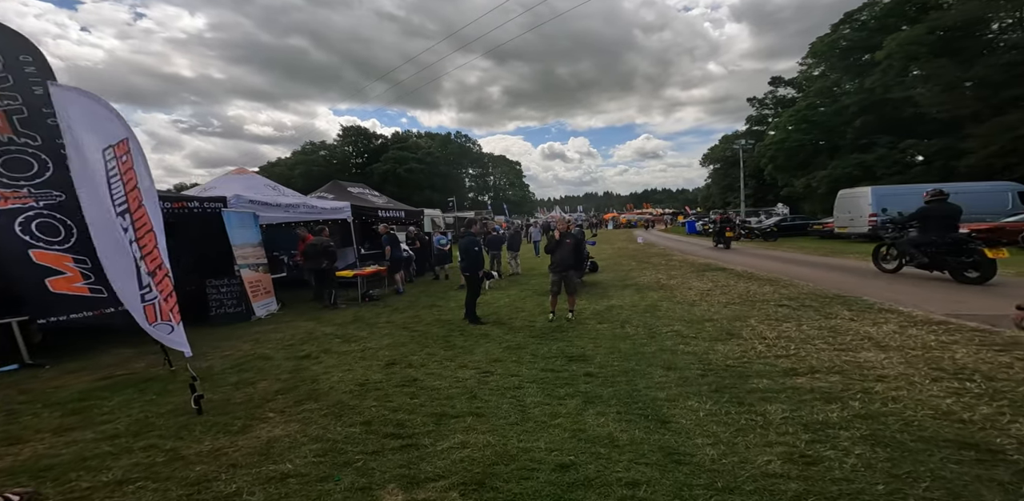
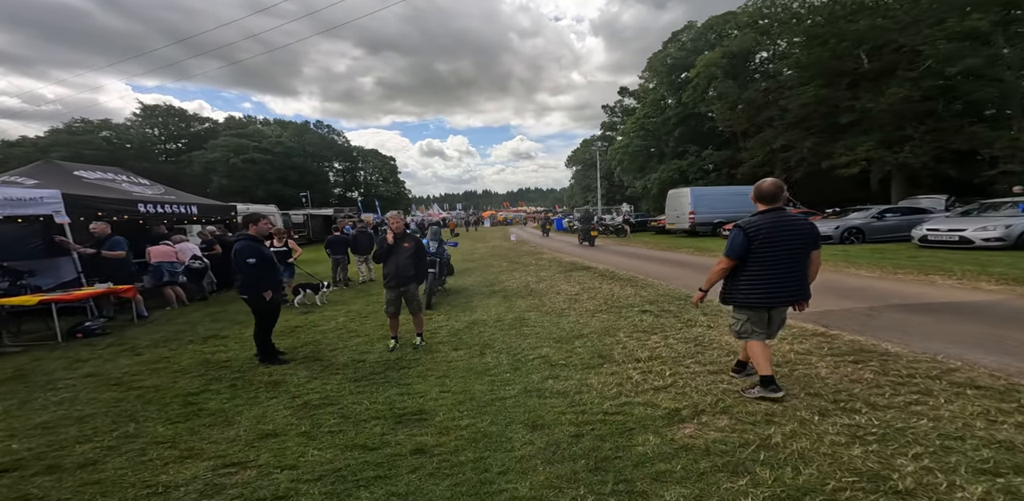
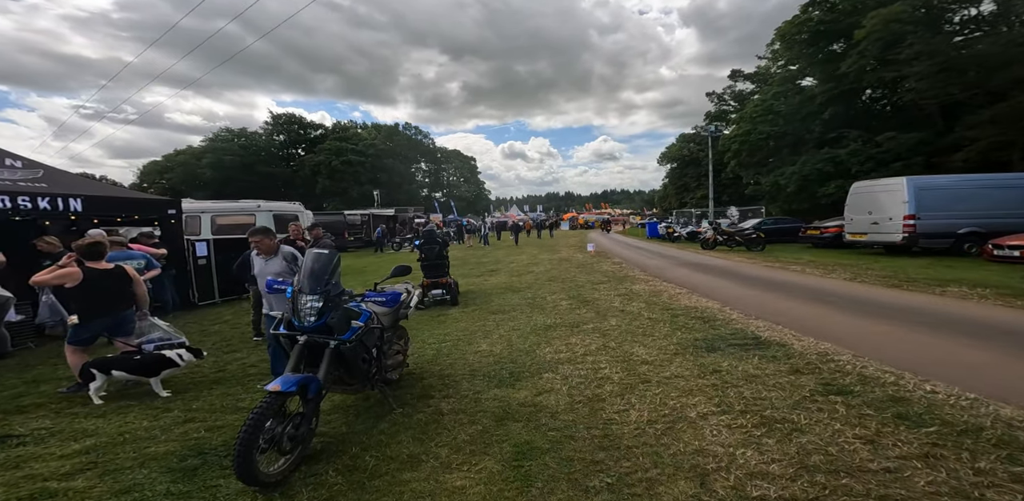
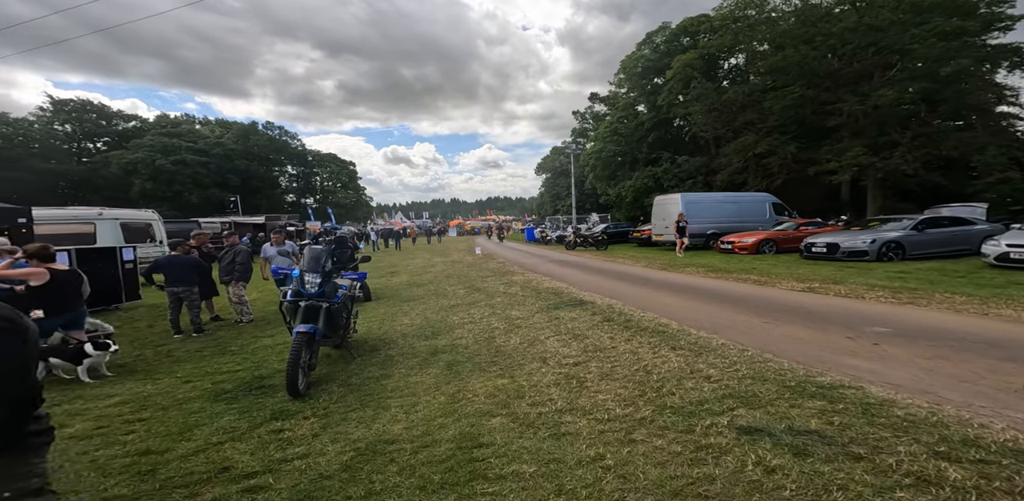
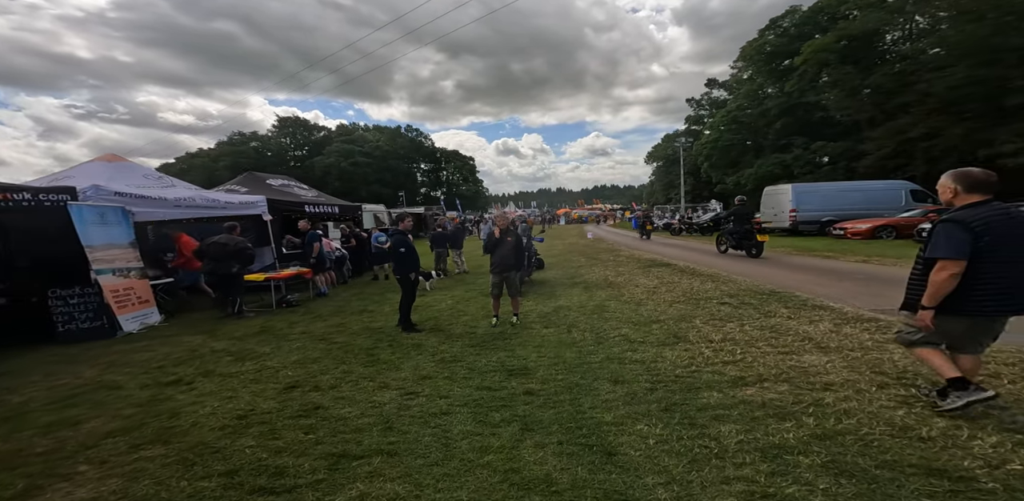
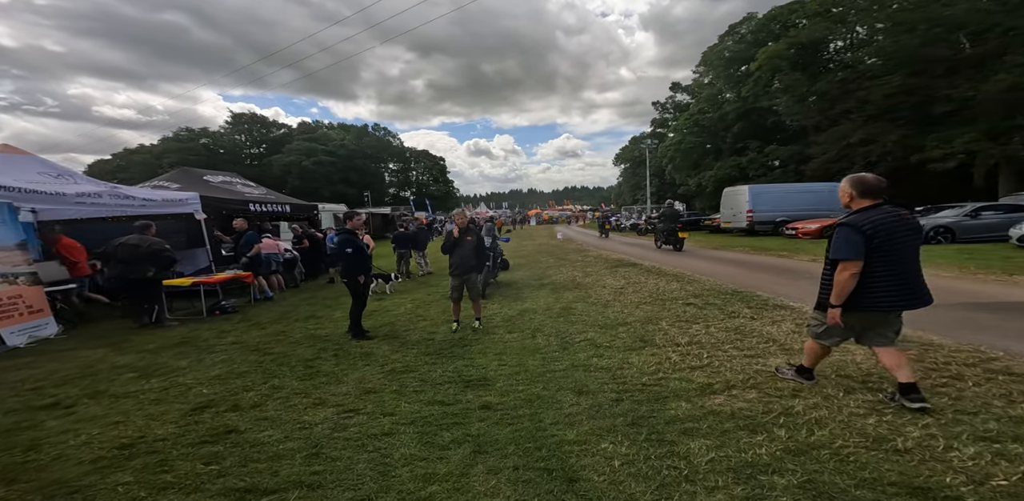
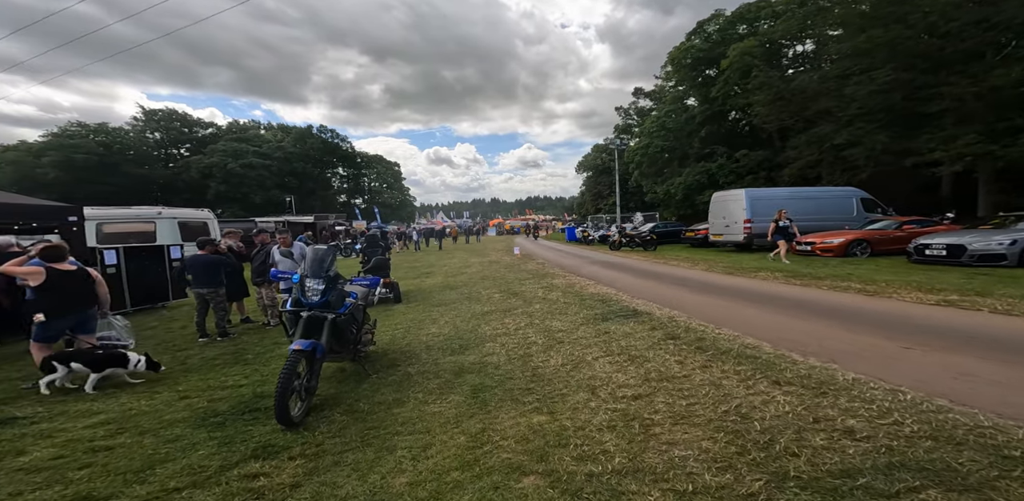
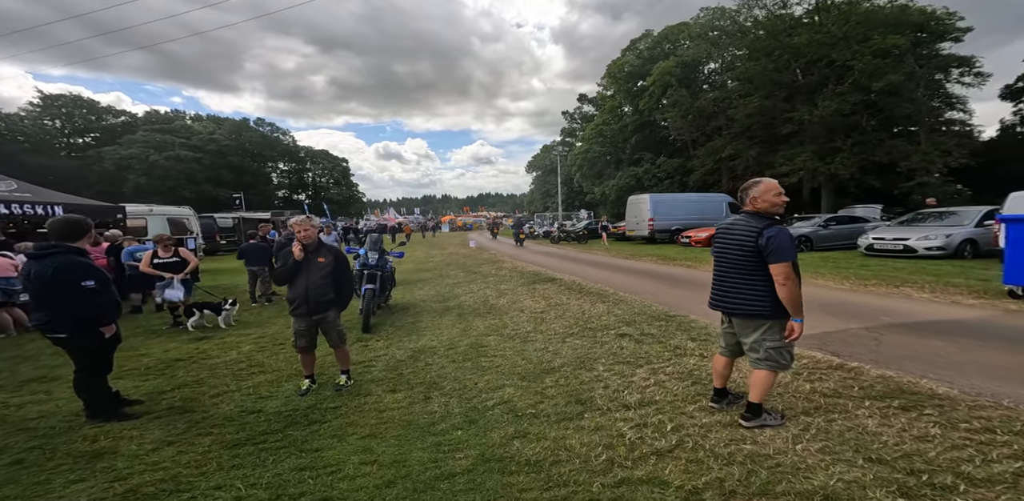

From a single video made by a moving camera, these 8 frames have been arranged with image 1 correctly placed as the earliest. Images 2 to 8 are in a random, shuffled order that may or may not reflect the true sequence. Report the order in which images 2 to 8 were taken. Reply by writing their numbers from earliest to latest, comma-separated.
5, 6, 2, 8, 4, 7, 3
